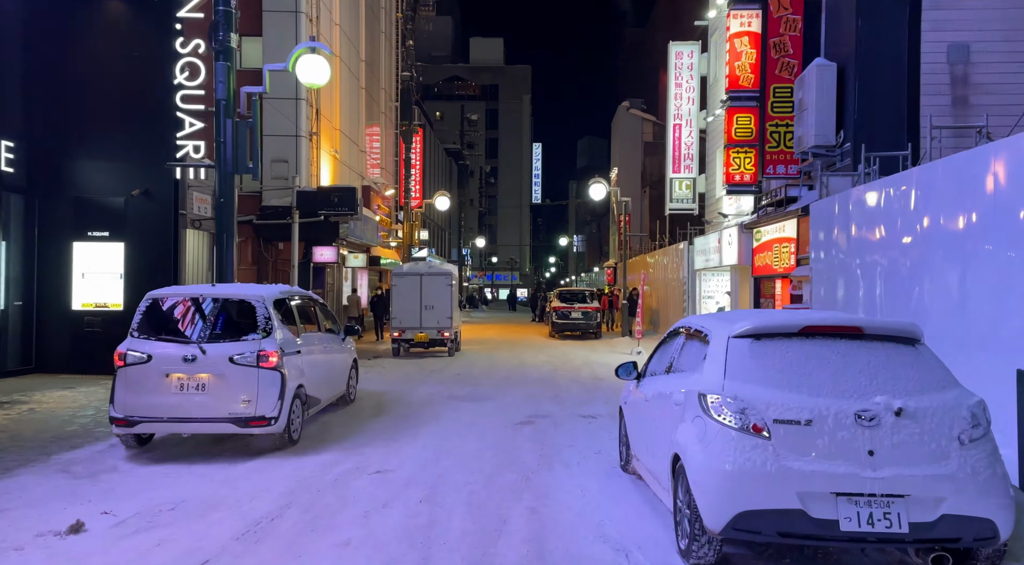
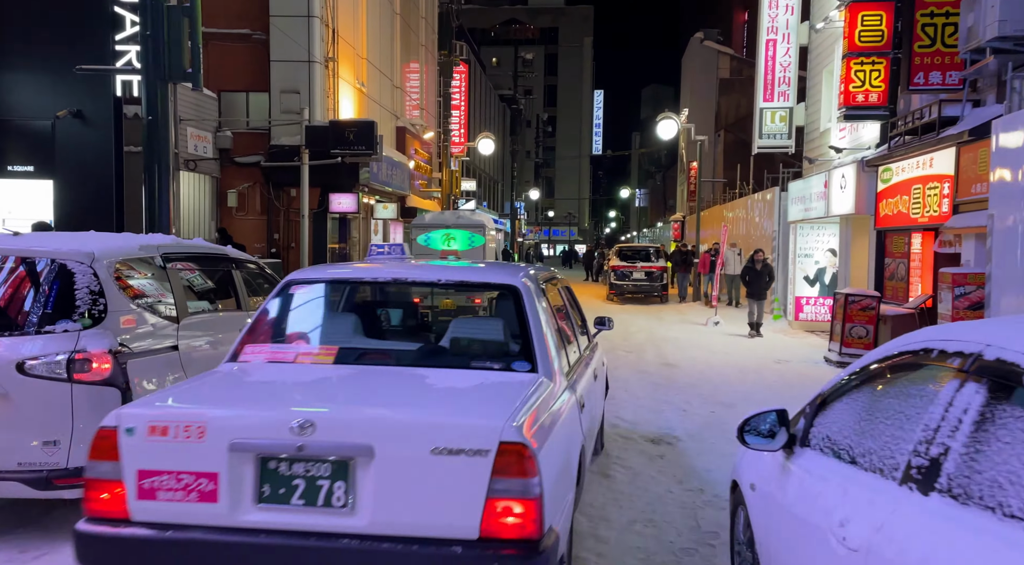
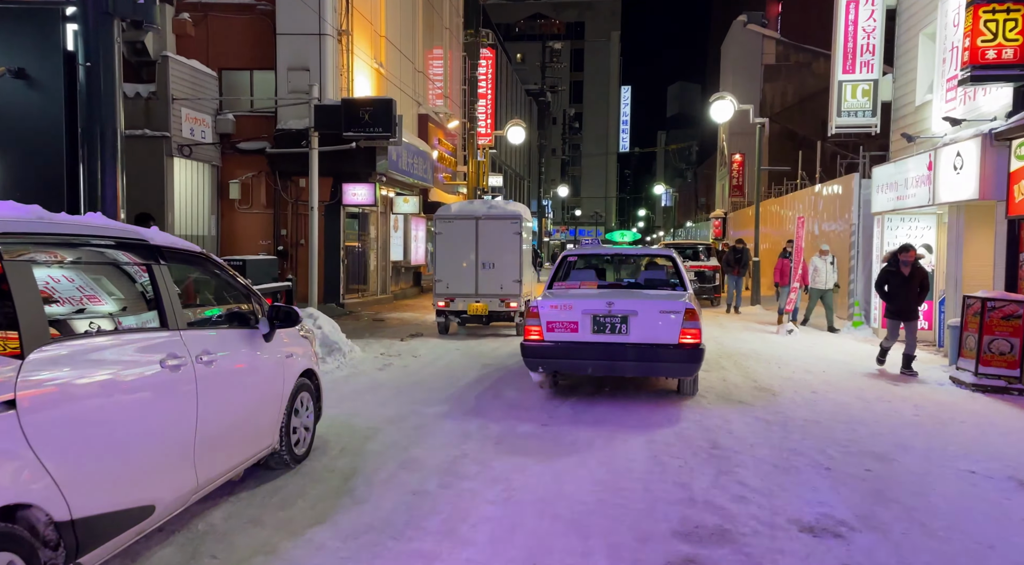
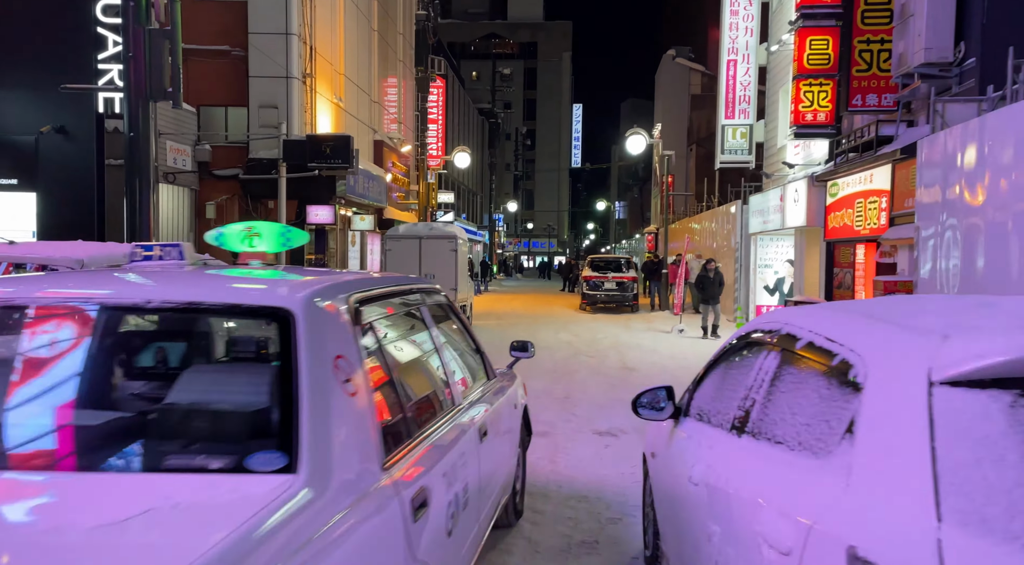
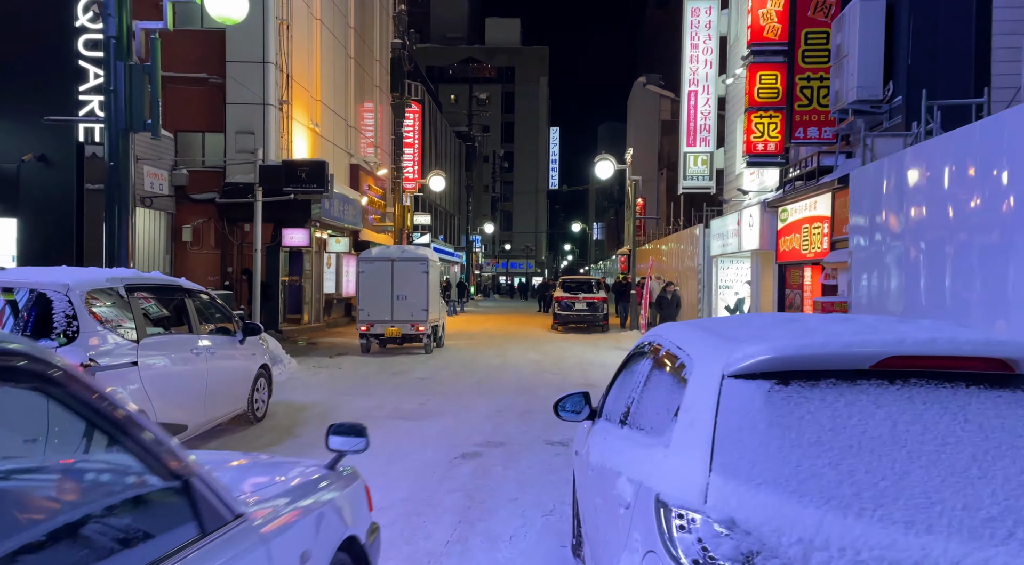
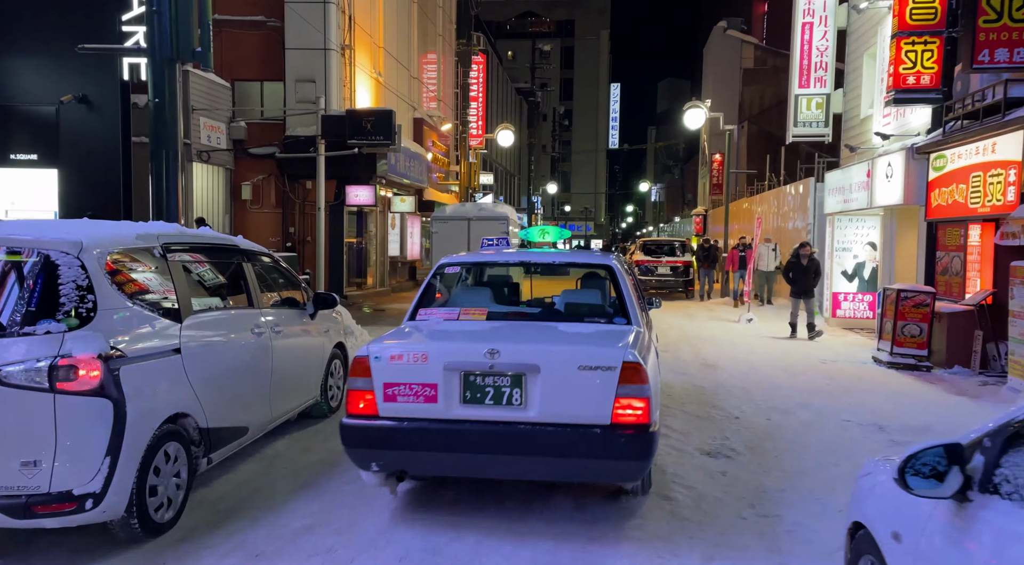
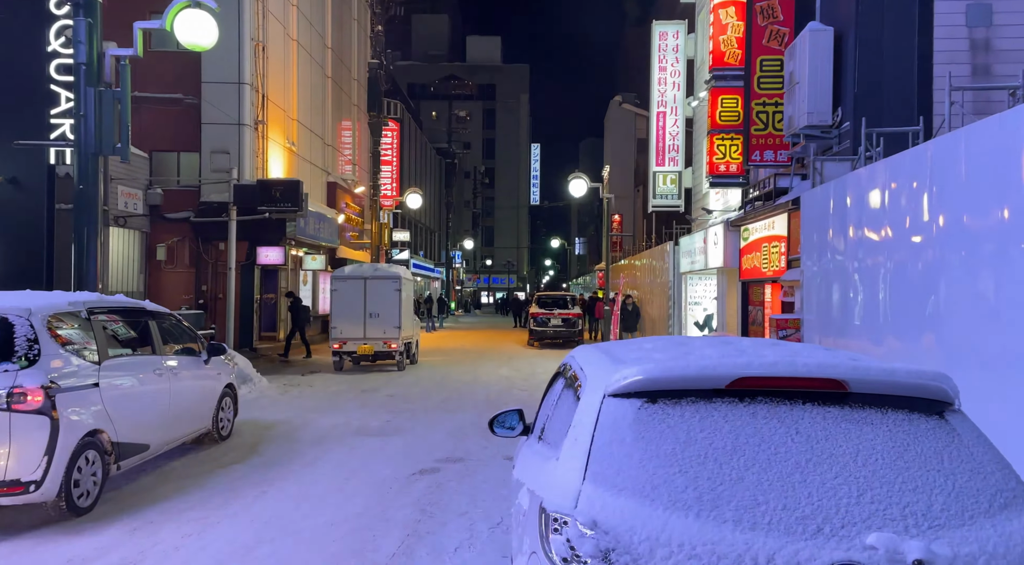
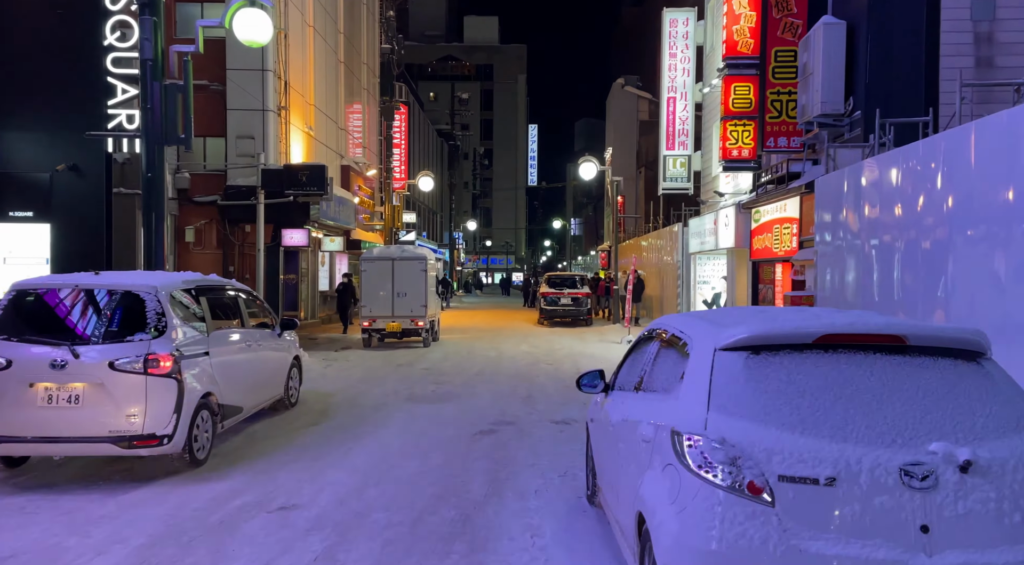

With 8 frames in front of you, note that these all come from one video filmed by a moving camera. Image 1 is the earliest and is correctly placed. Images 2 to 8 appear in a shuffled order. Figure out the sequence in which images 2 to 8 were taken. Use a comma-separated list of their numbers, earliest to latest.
8, 7, 5, 4, 2, 6, 3
